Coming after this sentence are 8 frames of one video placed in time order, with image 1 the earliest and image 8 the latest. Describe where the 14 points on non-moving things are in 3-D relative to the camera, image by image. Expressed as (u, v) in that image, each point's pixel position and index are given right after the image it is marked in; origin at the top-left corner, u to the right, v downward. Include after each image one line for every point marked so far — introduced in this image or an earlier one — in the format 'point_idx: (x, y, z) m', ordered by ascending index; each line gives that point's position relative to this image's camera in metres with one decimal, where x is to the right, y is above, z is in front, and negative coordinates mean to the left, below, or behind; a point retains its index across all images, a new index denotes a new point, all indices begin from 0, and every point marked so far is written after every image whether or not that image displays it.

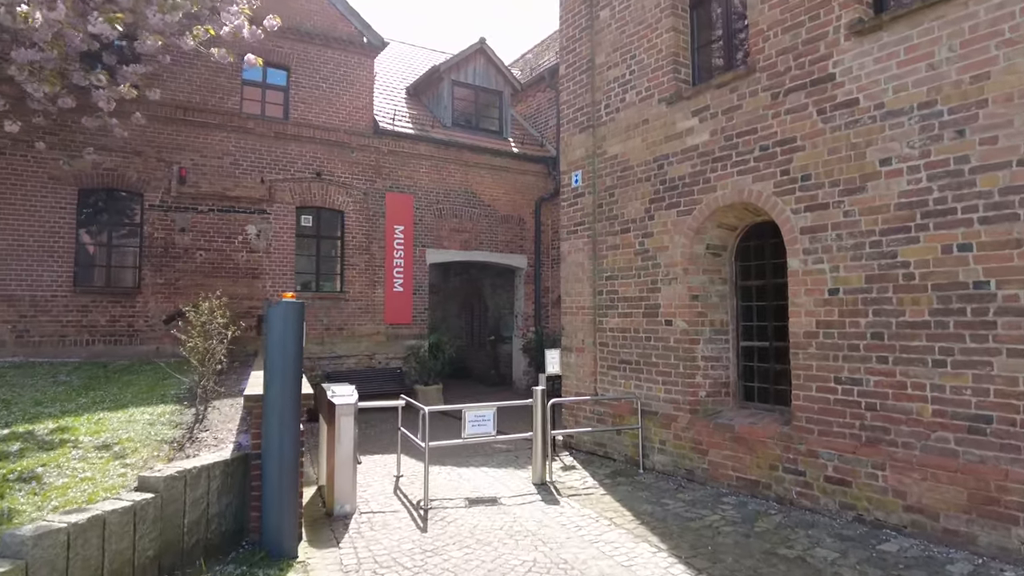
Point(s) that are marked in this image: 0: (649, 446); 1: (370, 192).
0: (+1.5, -1.8, +7.4) m
1: (-2.8, +1.9, +13.1) m
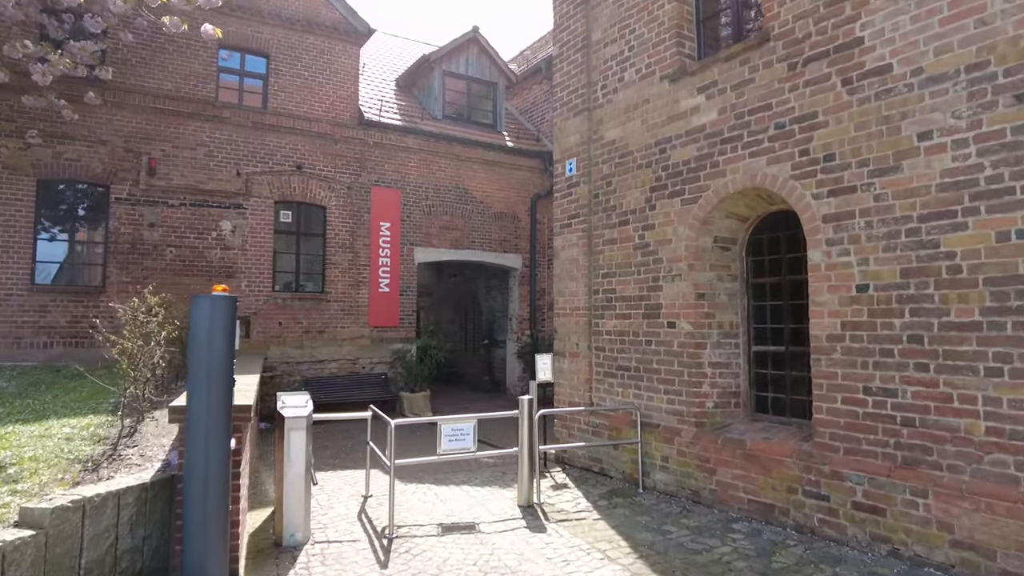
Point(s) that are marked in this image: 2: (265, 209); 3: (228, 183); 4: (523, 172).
0: (+1.4, -1.8, +6.6) m
1: (-3.0, +1.9, +12.4) m
2: (-4.3, +1.4, +11.6) m
3: (-4.9, +1.8, +11.3) m
4: (+0.2, +2.5, +14.3) m
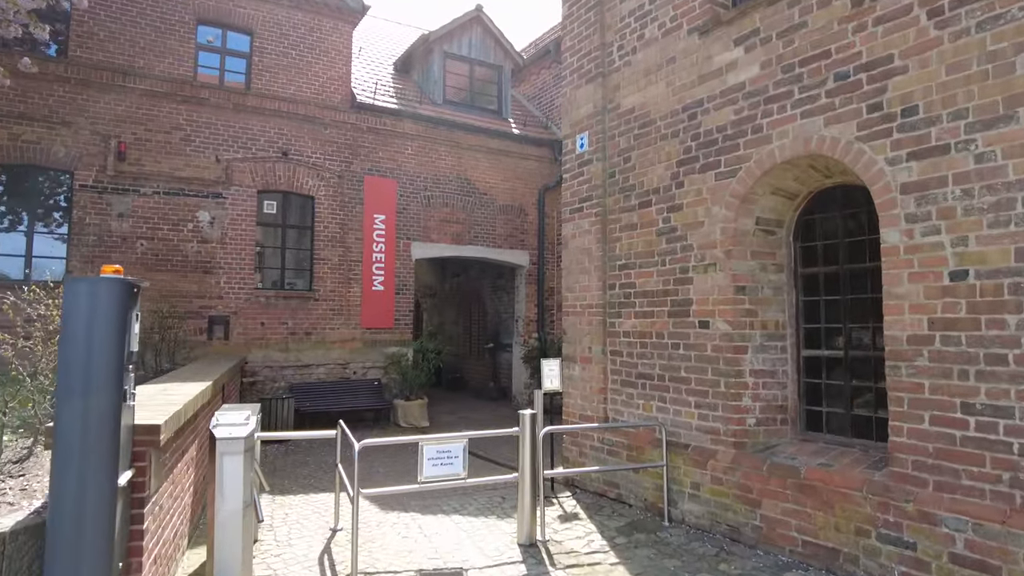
0: (+1.4, -1.7, +5.5) m
1: (-2.9, +1.9, +11.4) m
2: (-4.3, +1.5, +10.6) m
3: (-4.8, +1.9, +10.3) m
4: (+0.4, +2.5, +13.3) m
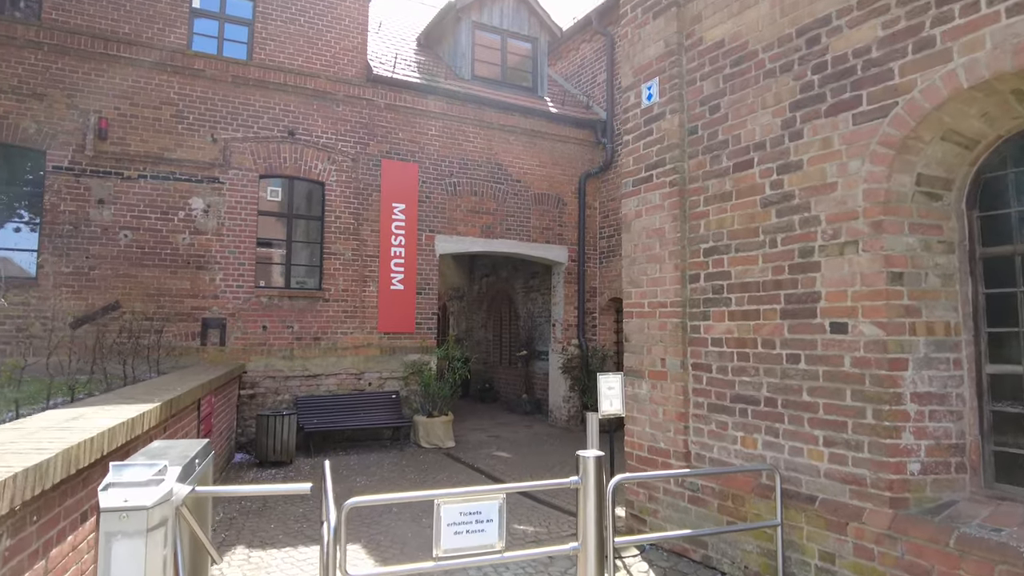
0: (+1.7, -1.6, +3.9) m
1: (-2.3, +2.0, +10.0) m
2: (-3.7, +1.5, +9.3) m
3: (-4.3, +1.9, +9.0) m
4: (+1.0, +2.5, +11.7) m
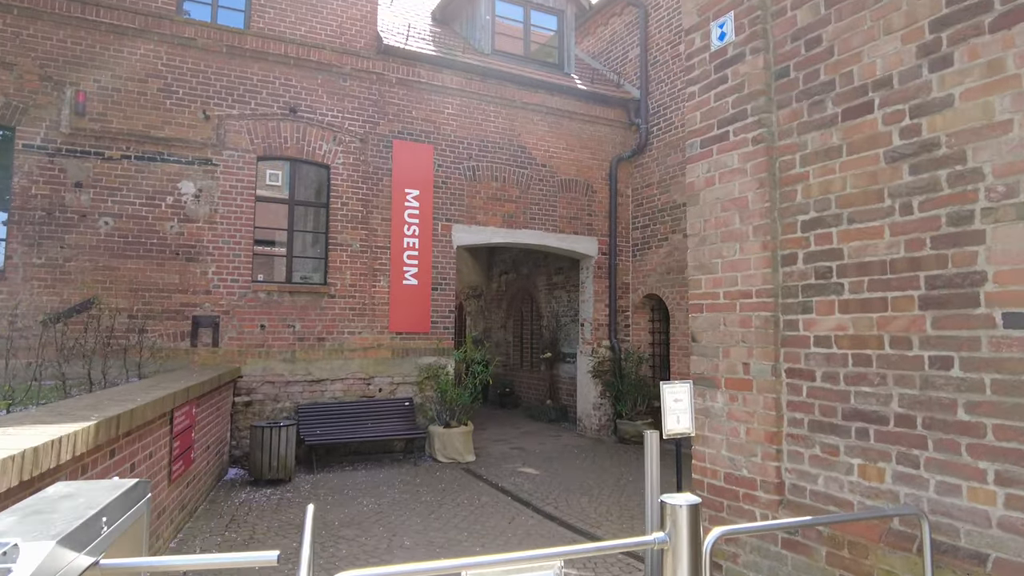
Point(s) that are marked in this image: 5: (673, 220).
0: (+1.9, -1.5, +2.9) m
1: (-1.9, +2.0, +9.0) m
2: (-3.4, +1.5, +8.3) m
3: (-3.9, +2.0, +8.1) m
4: (+1.4, +2.6, +10.7) m
5: (+2.5, +1.0, +10.1) m
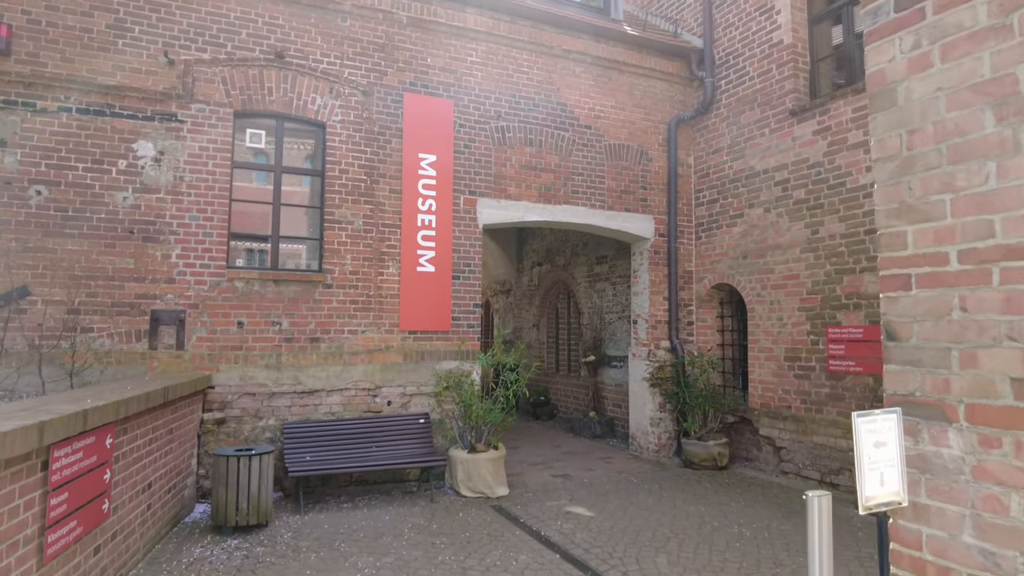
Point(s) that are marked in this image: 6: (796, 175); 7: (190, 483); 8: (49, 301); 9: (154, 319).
0: (+2.1, -1.4, +1.0) m
1: (-1.5, +2.2, +7.3) m
2: (-3.0, +1.7, +6.7) m
3: (-3.5, +2.1, +6.4) m
4: (+1.9, +2.7, +8.8) m
5: (+2.9, +1.2, +8.2) m
6: (+3.3, +1.3, +7.6) m
7: (-2.9, -1.8, +6.0) m
8: (-4.2, -0.1, +5.9) m
9: (-3.4, -0.3, +6.3) m
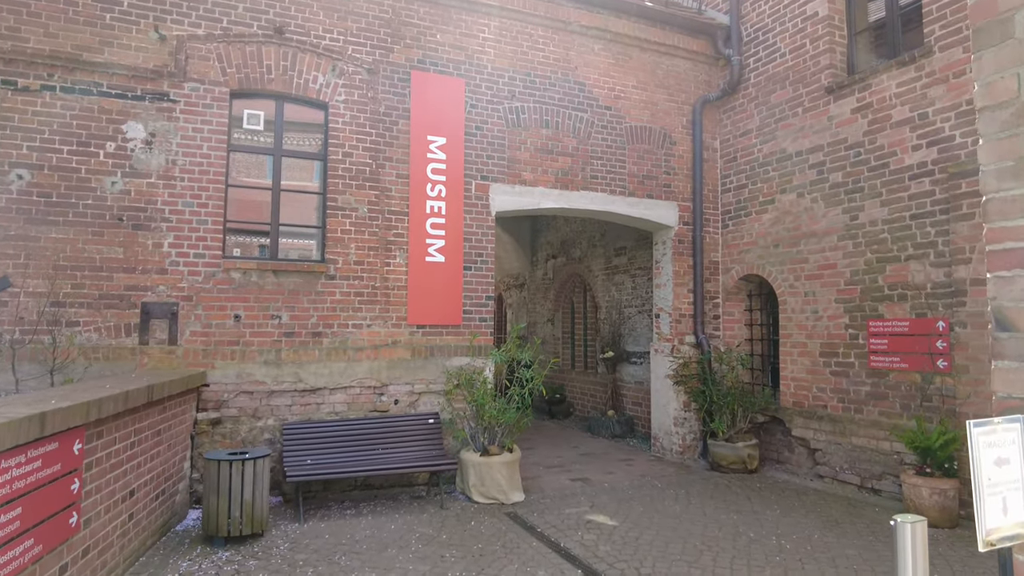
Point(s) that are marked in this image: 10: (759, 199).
0: (+2.2, -1.3, +0.5) m
1: (-1.3, +2.3, +6.8) m
2: (-2.8, +1.7, +6.2) m
3: (-3.4, +2.2, +6.0) m
4: (+2.1, +2.9, +8.3) m
5: (+3.1, +1.3, +7.7) m
6: (+3.4, +1.4, +7.0) m
7: (-2.8, -1.7, +5.5) m
8: (-4.0, 0.0, +5.5) m
9: (-3.3, -0.2, +5.9) m
10: (+2.9, +1.1, +7.9) m
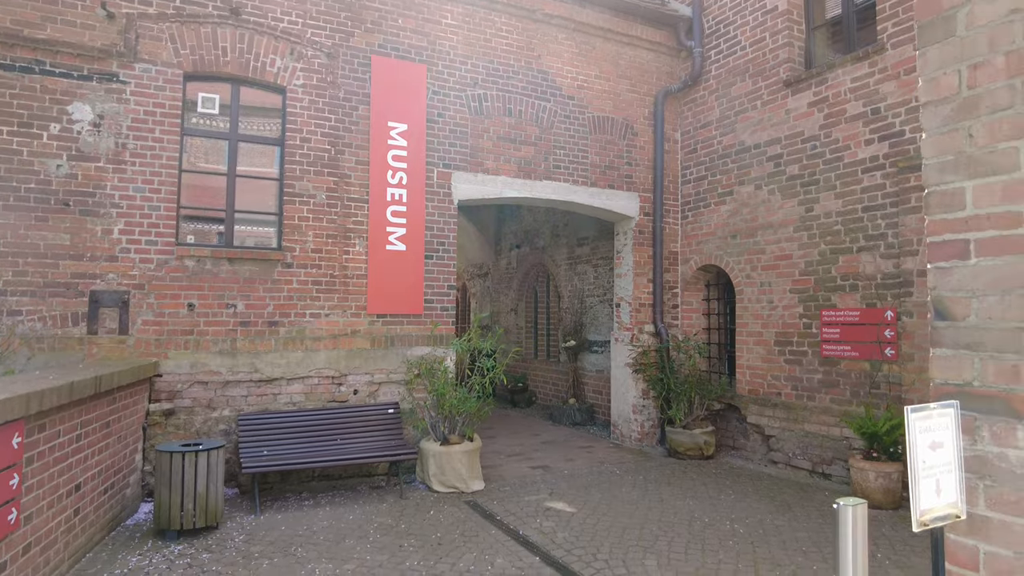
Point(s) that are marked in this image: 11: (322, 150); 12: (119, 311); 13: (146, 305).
0: (+2.1, -1.3, +0.6) m
1: (-1.7, +2.4, +6.7) m
2: (-3.2, +1.9, +6.0) m
3: (-3.7, +2.3, +5.8) m
4: (+1.6, +3.0, +8.3) m
5: (+2.7, +1.4, +7.8) m
6: (+3.0, +1.5, +7.2) m
7: (-3.1, -1.6, +5.4) m
8: (-4.3, +0.1, +5.3) m
9: (-3.6, -0.1, +5.7) m
10: (+2.5, +1.2, +8.0) m
11: (-1.9, +1.4, +6.6) m
12: (-3.4, -0.2, +5.8) m
13: (-3.2, -0.1, +5.9) m
